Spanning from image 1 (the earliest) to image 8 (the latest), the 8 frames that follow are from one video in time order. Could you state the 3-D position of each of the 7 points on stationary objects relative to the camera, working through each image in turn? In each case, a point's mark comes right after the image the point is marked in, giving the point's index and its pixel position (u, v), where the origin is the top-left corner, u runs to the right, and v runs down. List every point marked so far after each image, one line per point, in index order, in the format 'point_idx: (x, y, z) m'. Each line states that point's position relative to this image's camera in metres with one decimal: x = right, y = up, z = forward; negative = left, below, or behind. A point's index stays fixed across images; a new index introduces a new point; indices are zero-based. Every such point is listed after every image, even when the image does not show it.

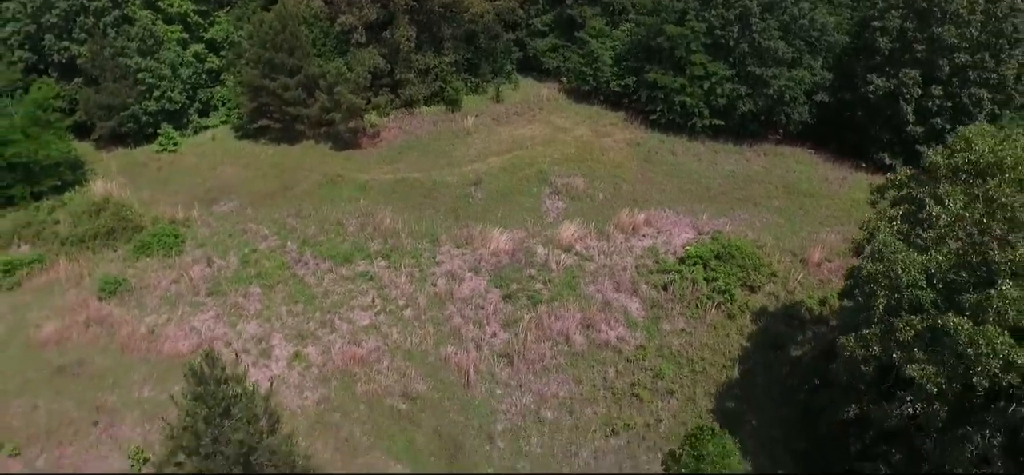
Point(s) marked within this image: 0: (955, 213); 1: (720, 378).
0: (+4.8, +0.3, +13.6) m
1: (+3.3, -2.1, +19.7) m
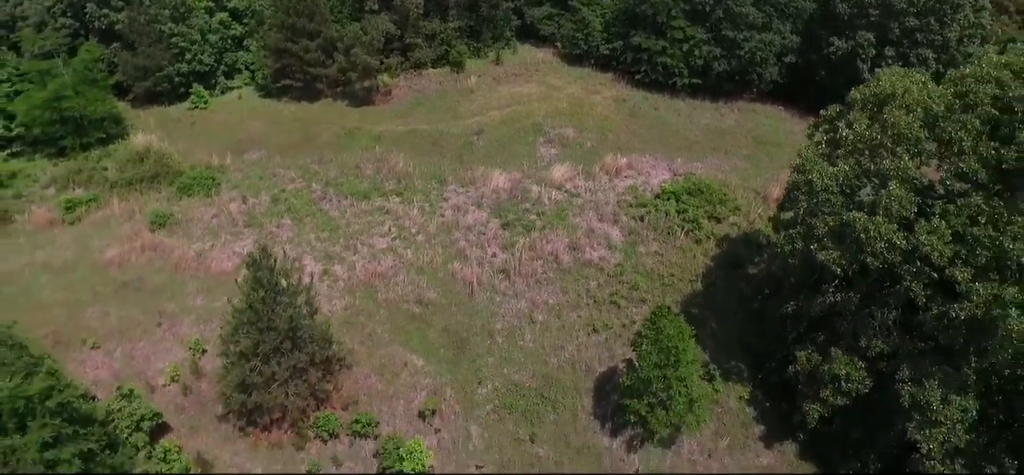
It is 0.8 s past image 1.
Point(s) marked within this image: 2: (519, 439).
0: (+4.8, +1.4, +17.1) m
1: (+3.2, -0.9, +23.2) m
2: (+0.1, -3.1, +19.0) m
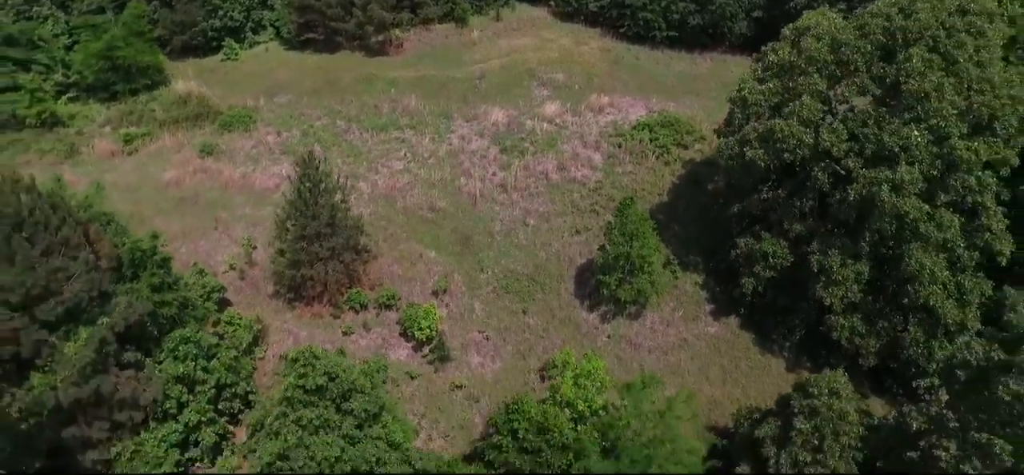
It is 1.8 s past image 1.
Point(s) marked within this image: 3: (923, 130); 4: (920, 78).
0: (+4.7, +3.1, +21.6) m
1: (+3.1, +0.9, +27.7) m
2: (0.0, -1.4, +23.6) m
3: (+6.4, +1.7, +19.3) m
4: (+6.3, +2.5, +19.2) m
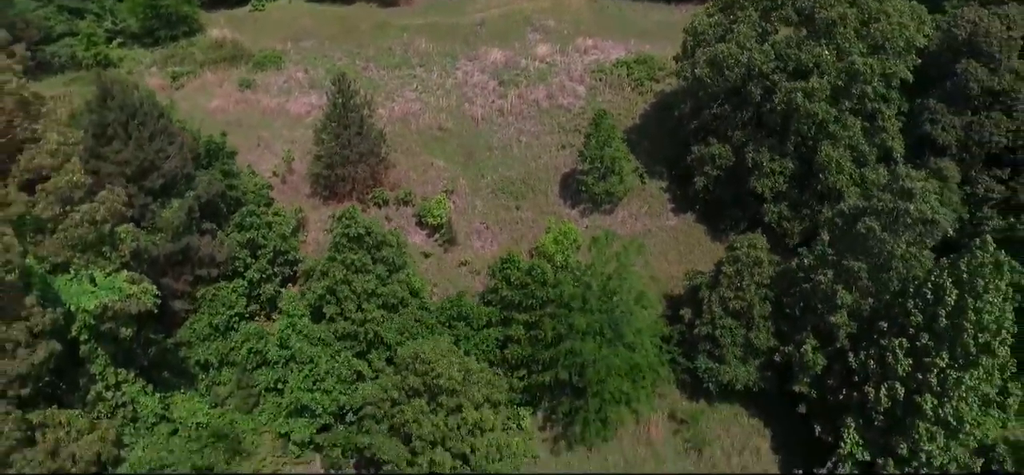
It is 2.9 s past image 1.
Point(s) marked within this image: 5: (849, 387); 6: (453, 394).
0: (+4.6, +5.1, +26.5) m
1: (+3.0, +3.1, +32.8) m
2: (-0.1, +0.7, +28.7) m
3: (+6.3, +3.7, +24.4) m
4: (+6.2, +4.4, +24.2) m
5: (+5.3, -2.3, +19.6) m
6: (-0.9, -2.2, +18.9) m
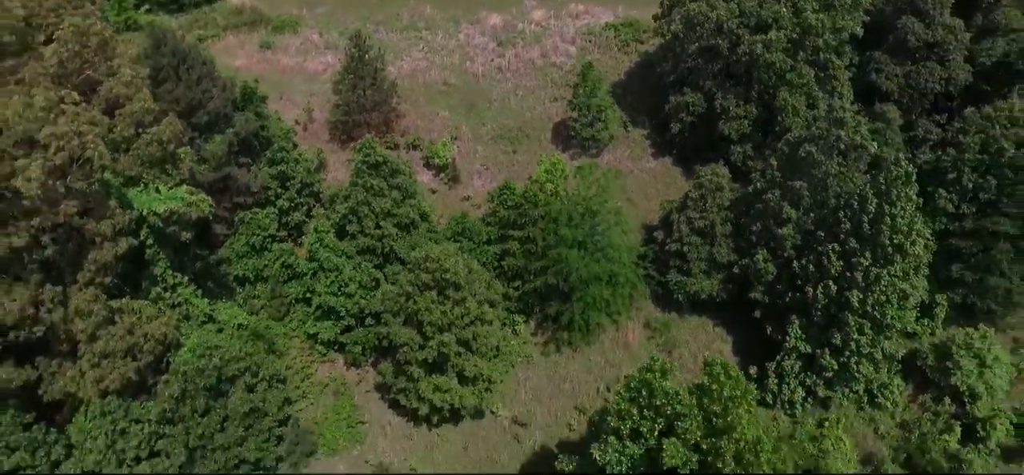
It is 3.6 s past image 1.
0: (+4.5, +6.6, +29.9) m
1: (+3.0, +4.7, +36.2) m
2: (-0.1, +2.2, +32.2) m
3: (+6.2, +5.1, +27.8) m
4: (+6.1, +5.9, +27.6) m
5: (+5.2, -0.9, +23.1) m
6: (-1.0, -0.8, +22.5) m
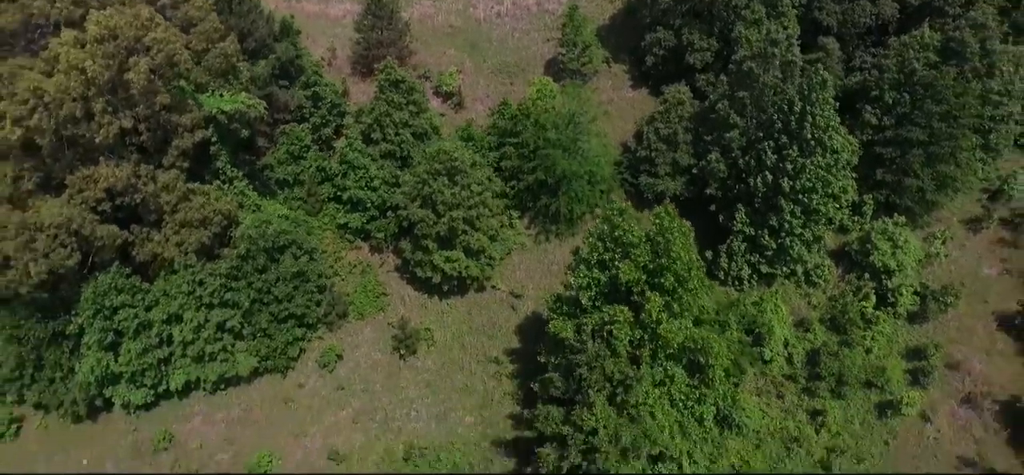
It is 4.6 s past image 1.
0: (+4.5, +8.9, +34.8) m
1: (+2.9, +7.1, +41.1) m
2: (-0.2, +4.6, +37.1) m
3: (+6.1, +7.4, +32.7) m
4: (+6.0, +8.2, +32.5) m
5: (+5.1, +1.3, +28.2) m
6: (-1.1, +1.4, +27.5) m
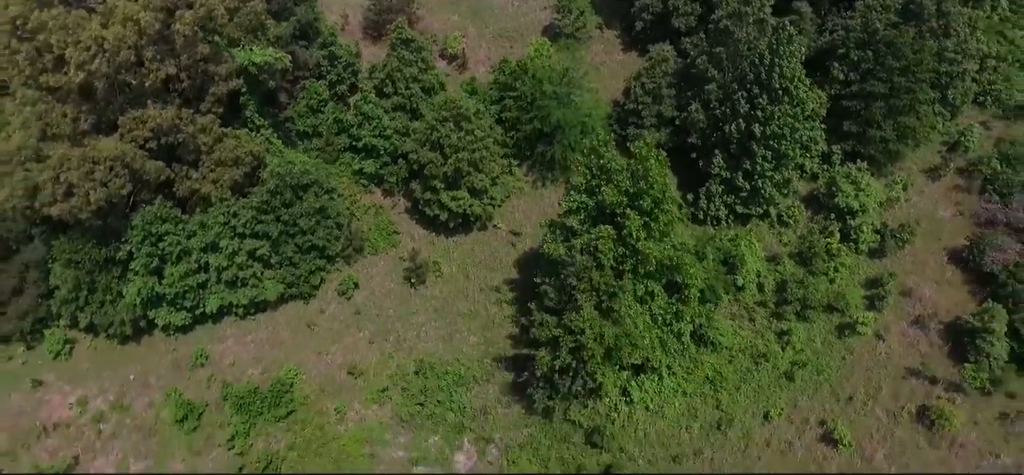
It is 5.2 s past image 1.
0: (+4.5, +10.4, +37.7) m
1: (+2.9, +8.7, +44.0) m
2: (-0.2, +6.2, +40.1) m
3: (+6.1, +8.9, +35.6) m
4: (+6.0, +9.7, +35.4) m
5: (+5.1, +2.7, +31.2) m
6: (-1.1, +2.8, +30.5) m
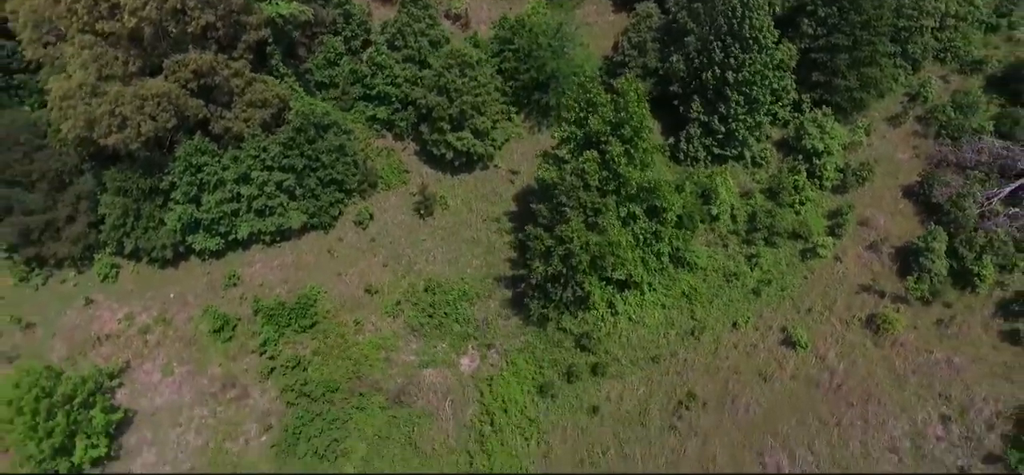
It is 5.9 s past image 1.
0: (+4.4, +12.3, +41.0) m
1: (+2.9, +10.6, +47.4) m
2: (-0.2, +8.0, +43.5) m
3: (+6.1, +10.7, +38.9) m
4: (+6.0, +11.4, +38.7) m
5: (+5.1, +4.4, +34.6) m
6: (-1.1, +4.5, +33.9) m
